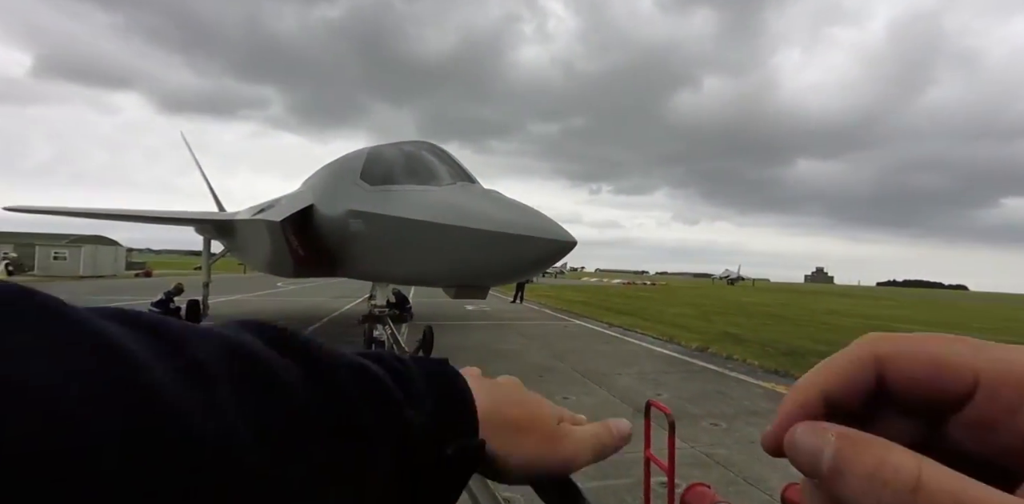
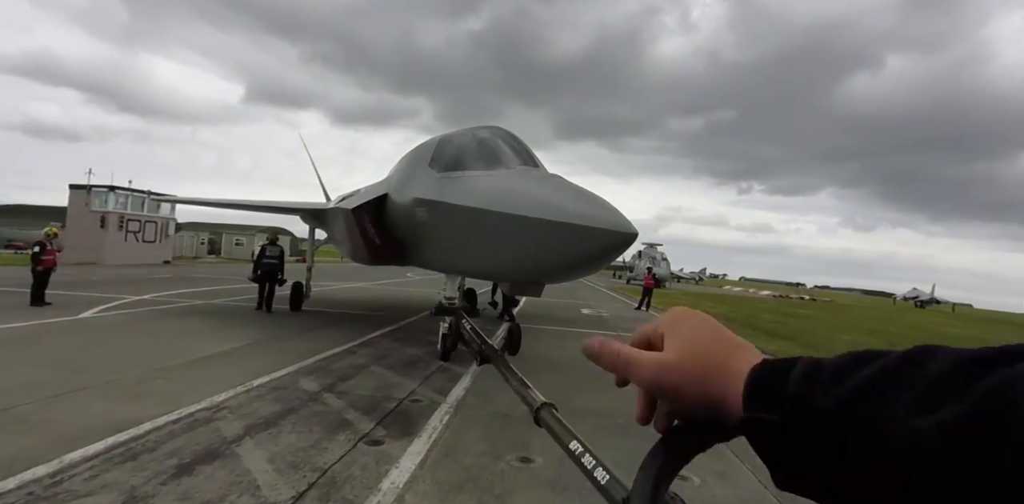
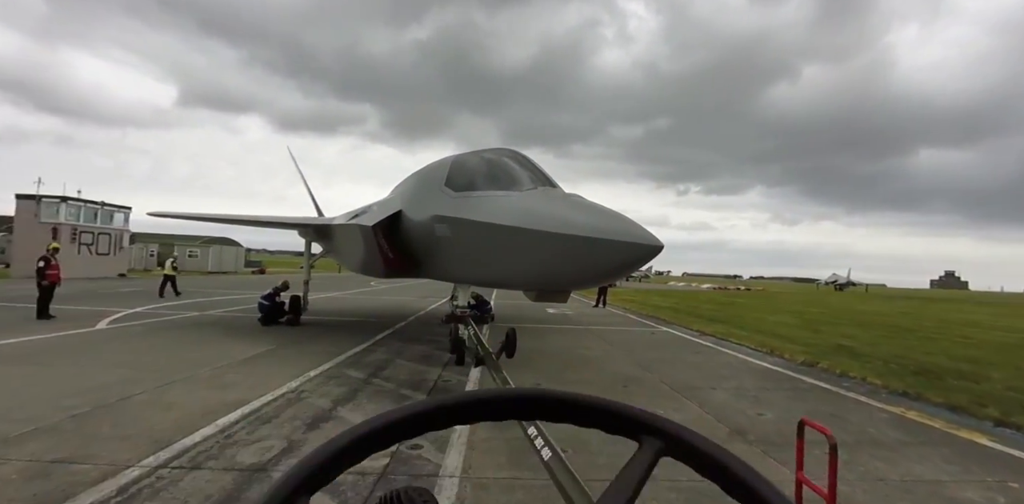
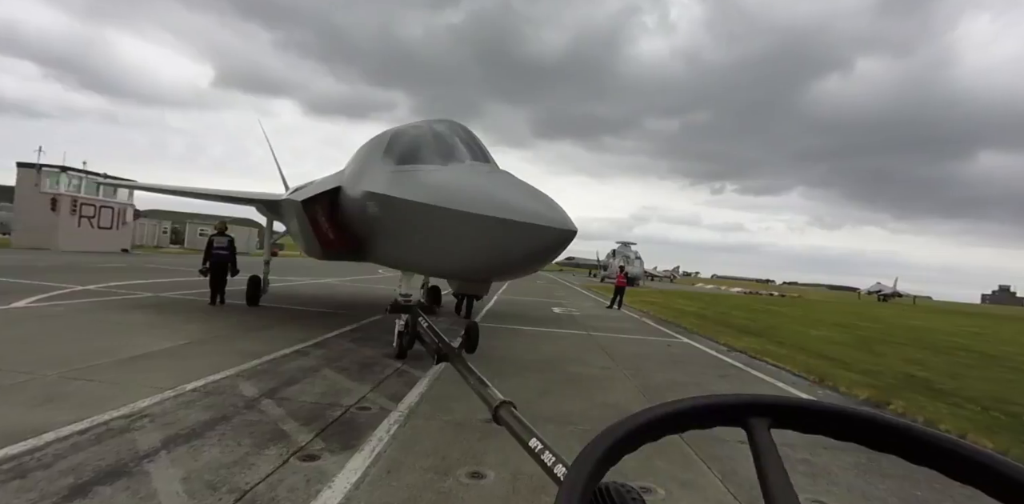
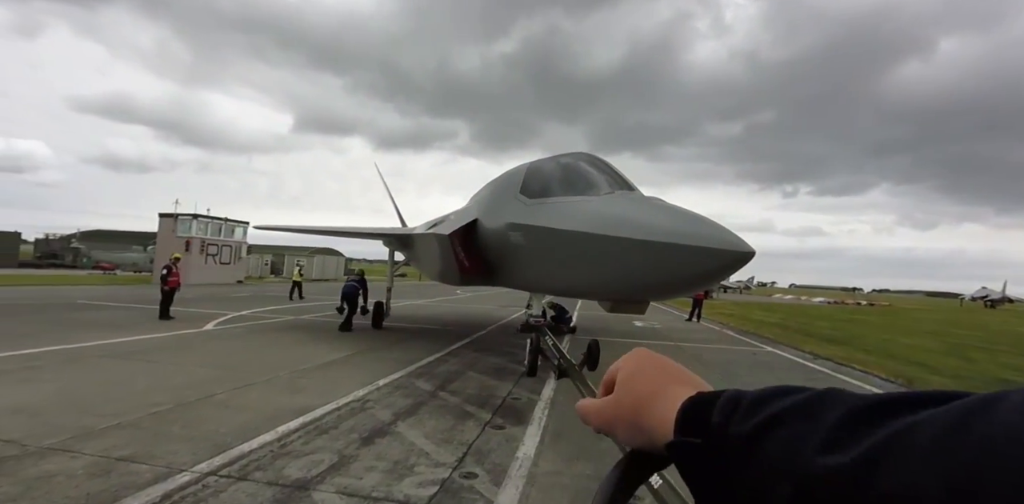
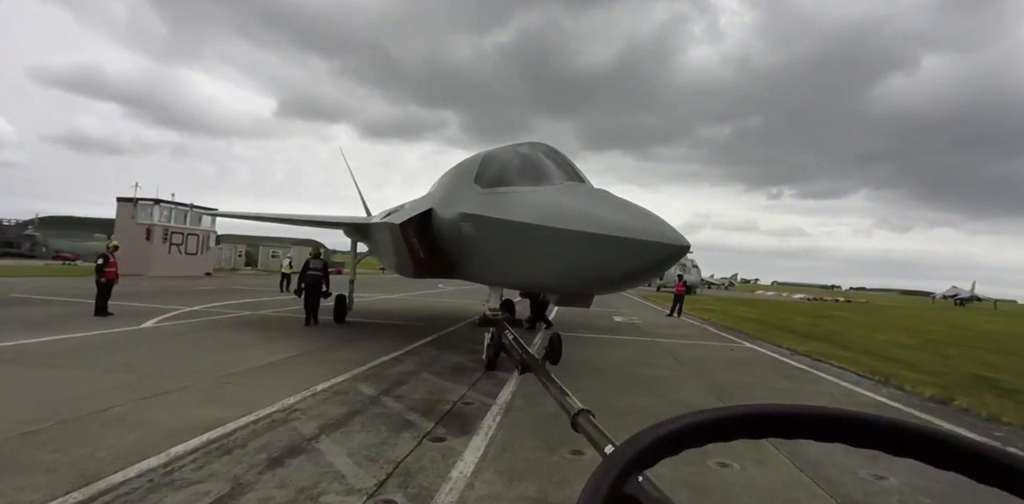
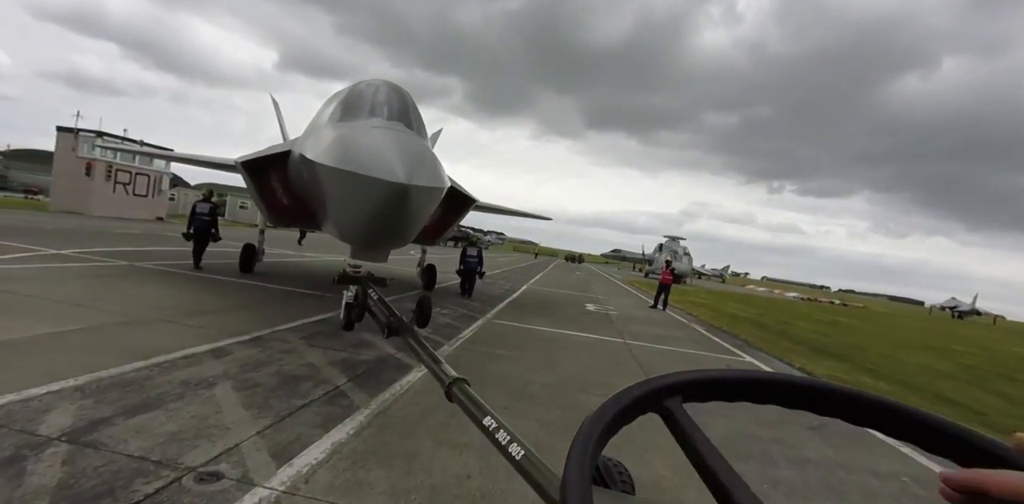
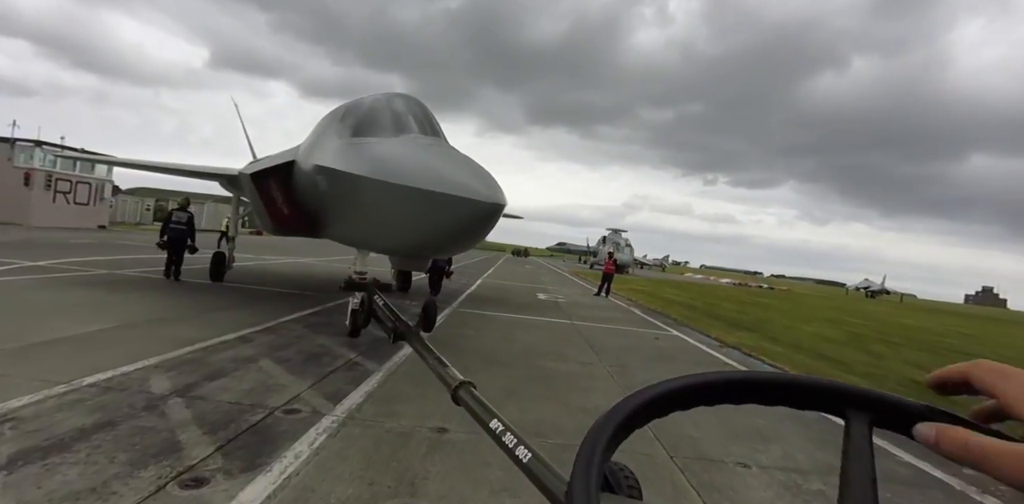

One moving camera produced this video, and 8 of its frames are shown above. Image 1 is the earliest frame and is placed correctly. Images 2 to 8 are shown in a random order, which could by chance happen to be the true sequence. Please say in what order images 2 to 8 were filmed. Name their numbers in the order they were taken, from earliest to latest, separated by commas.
3, 5, 6, 2, 4, 8, 7
